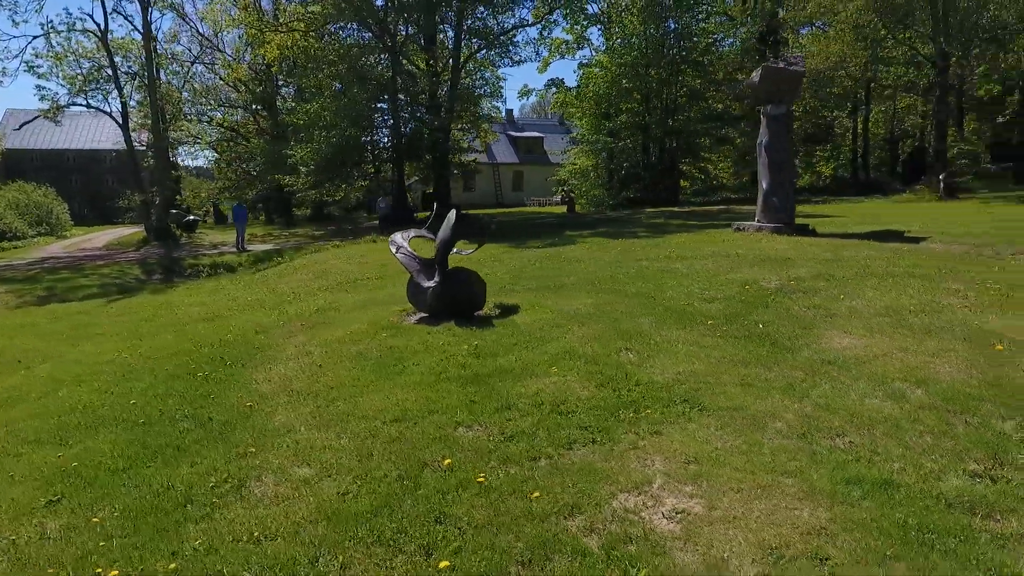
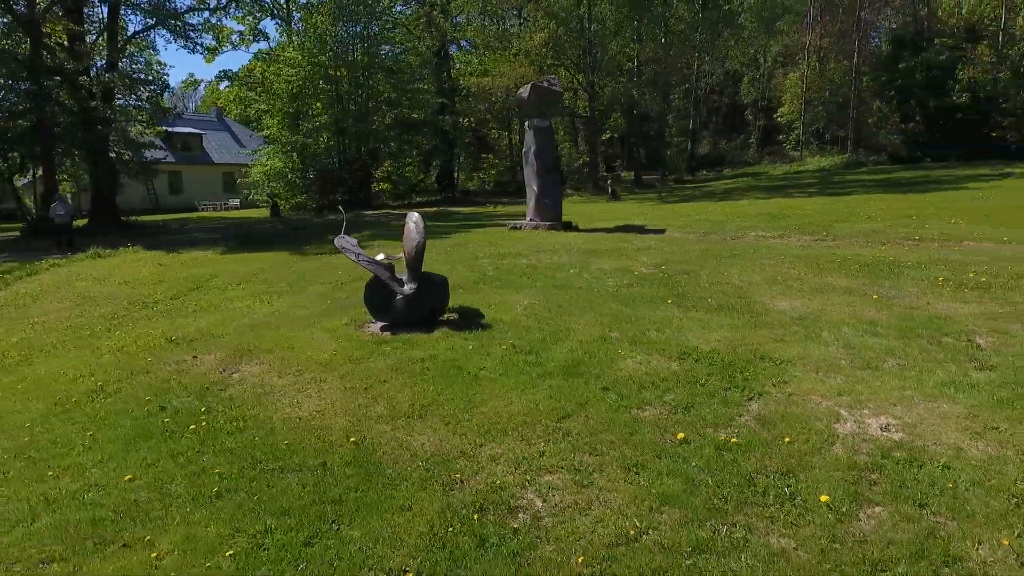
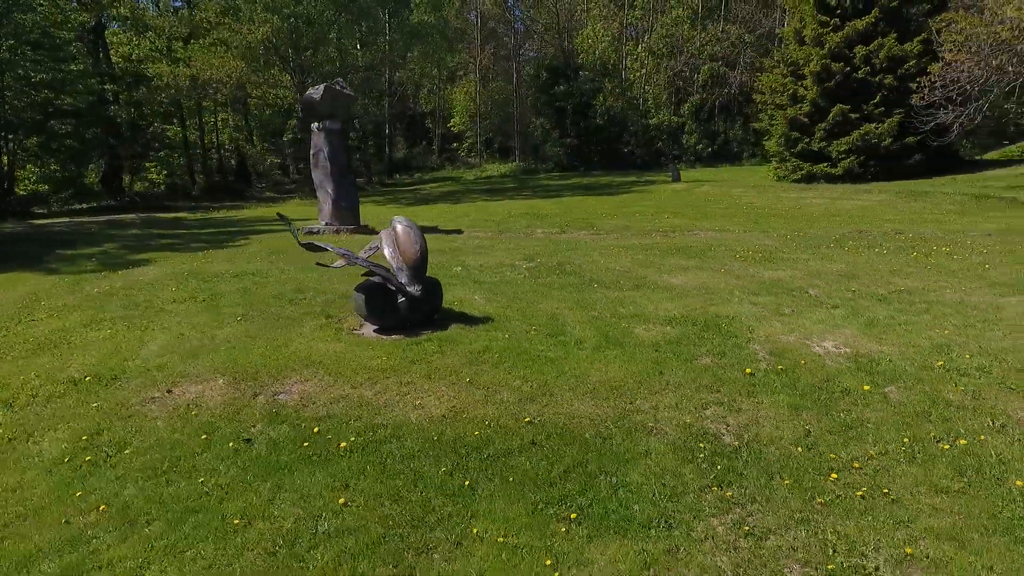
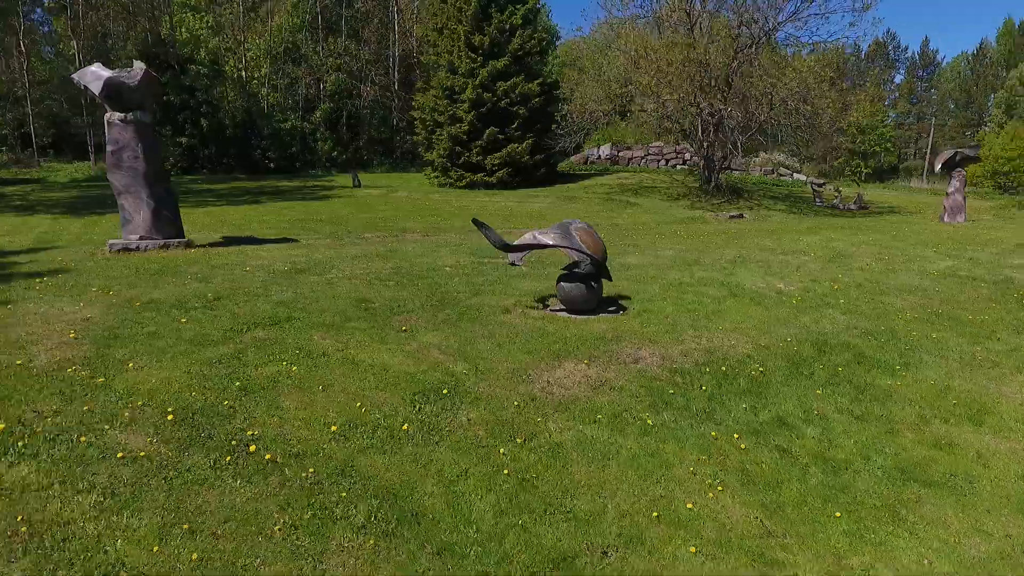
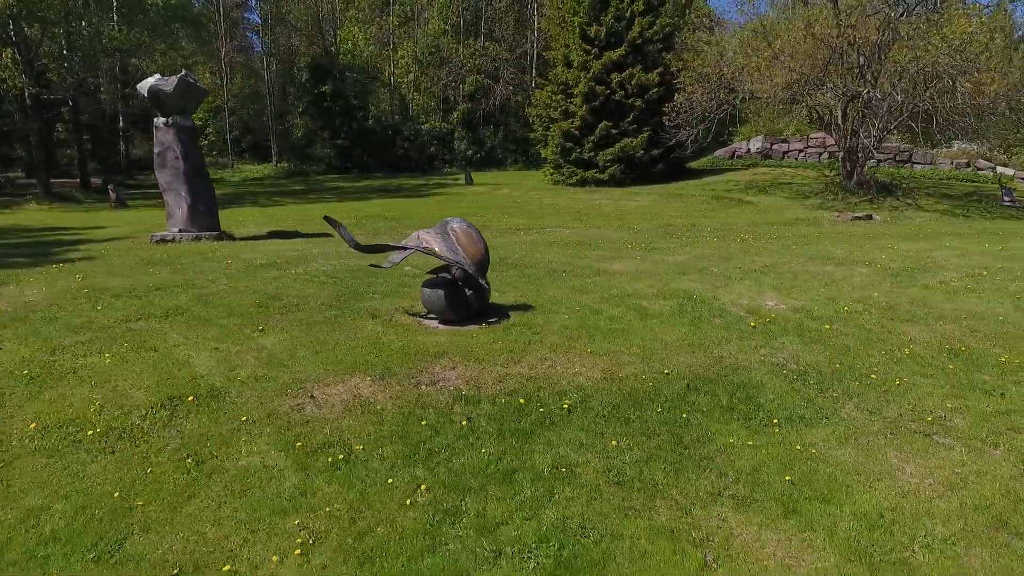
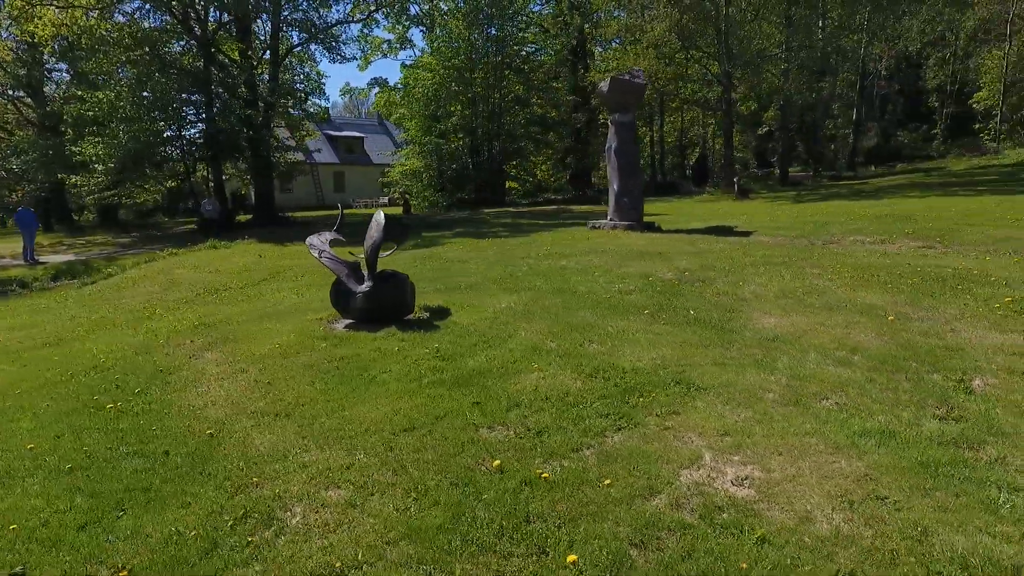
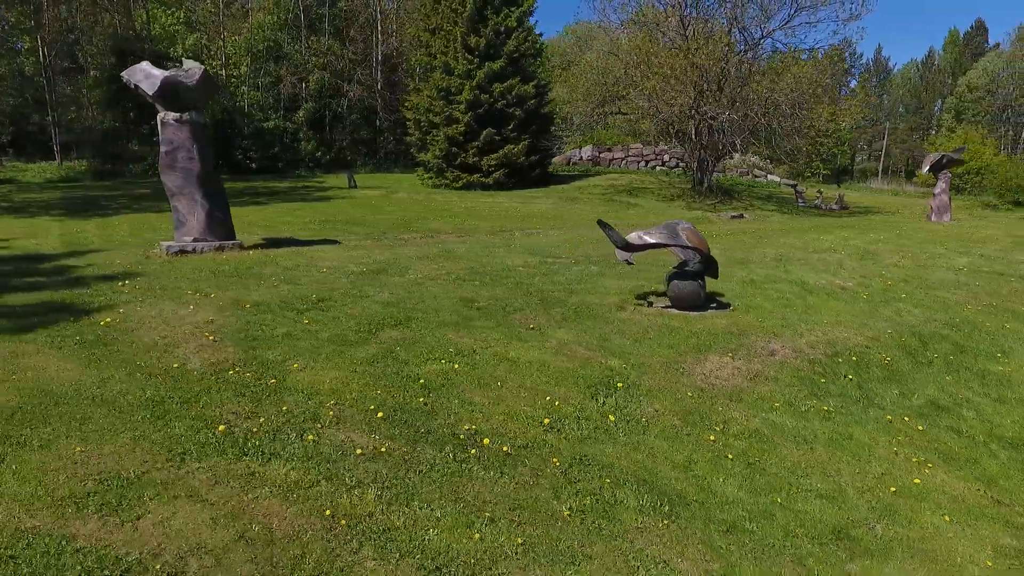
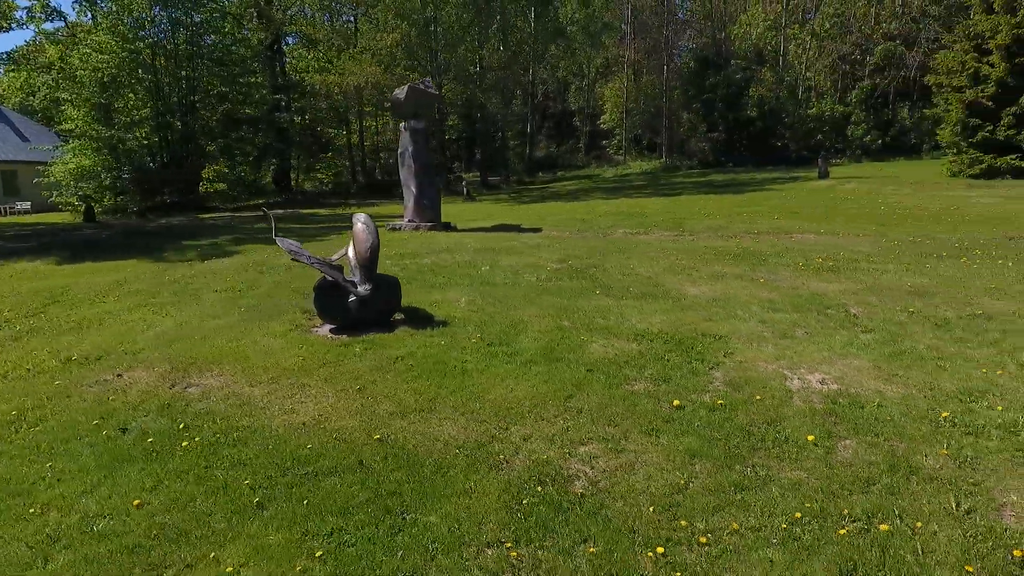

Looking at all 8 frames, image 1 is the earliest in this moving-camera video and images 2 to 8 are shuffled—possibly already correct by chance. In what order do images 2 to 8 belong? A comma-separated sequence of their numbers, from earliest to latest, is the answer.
6, 2, 8, 3, 5, 4, 7
